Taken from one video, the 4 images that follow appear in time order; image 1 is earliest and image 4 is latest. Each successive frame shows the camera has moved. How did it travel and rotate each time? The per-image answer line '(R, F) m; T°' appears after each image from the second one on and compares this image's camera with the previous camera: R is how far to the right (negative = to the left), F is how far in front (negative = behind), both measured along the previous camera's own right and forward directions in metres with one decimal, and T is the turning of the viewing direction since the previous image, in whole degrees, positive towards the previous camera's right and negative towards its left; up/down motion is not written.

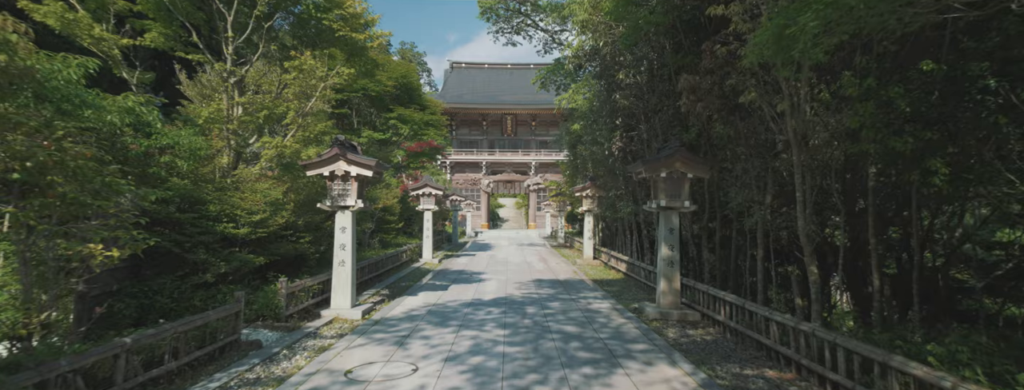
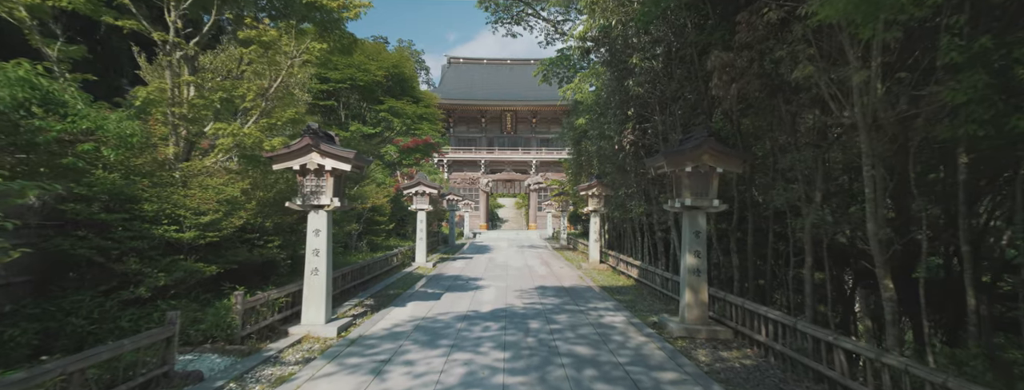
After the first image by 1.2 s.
(0.0, +0.8) m; 0°
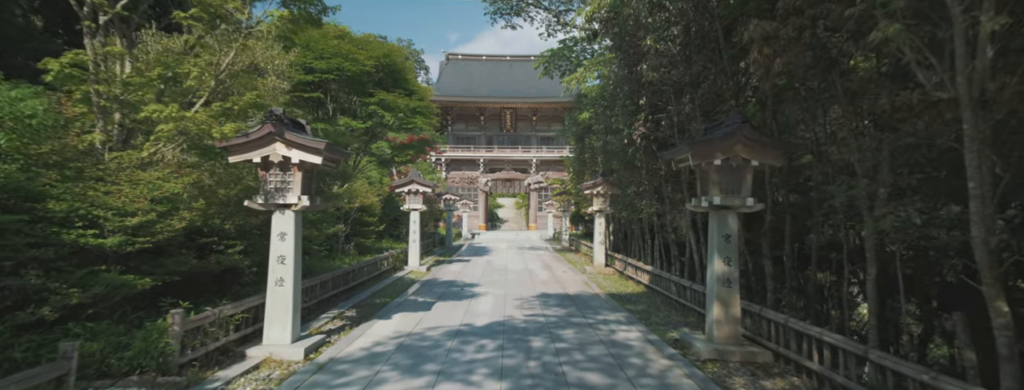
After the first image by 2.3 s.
(0.0, +0.8) m; 0°
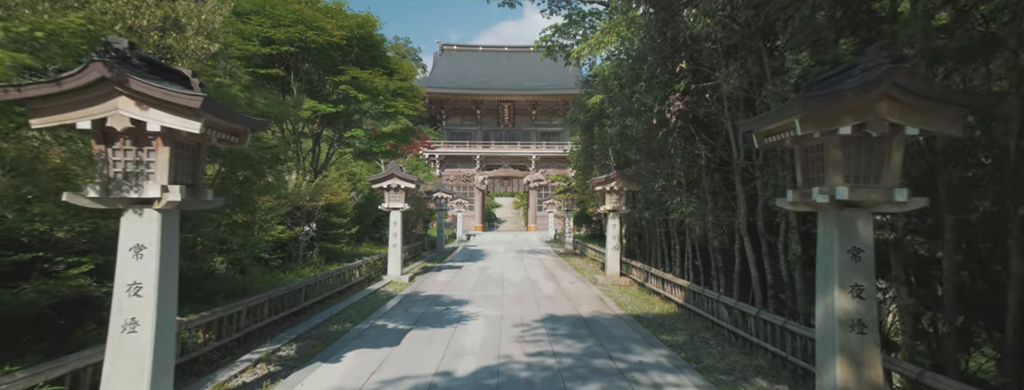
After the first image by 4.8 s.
(0.0, +1.7) m; 0°
